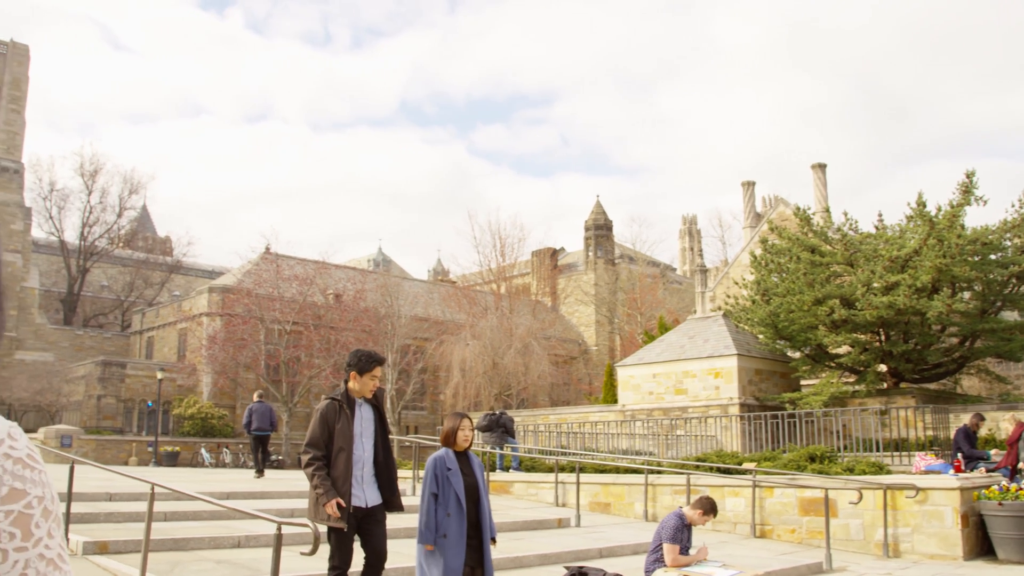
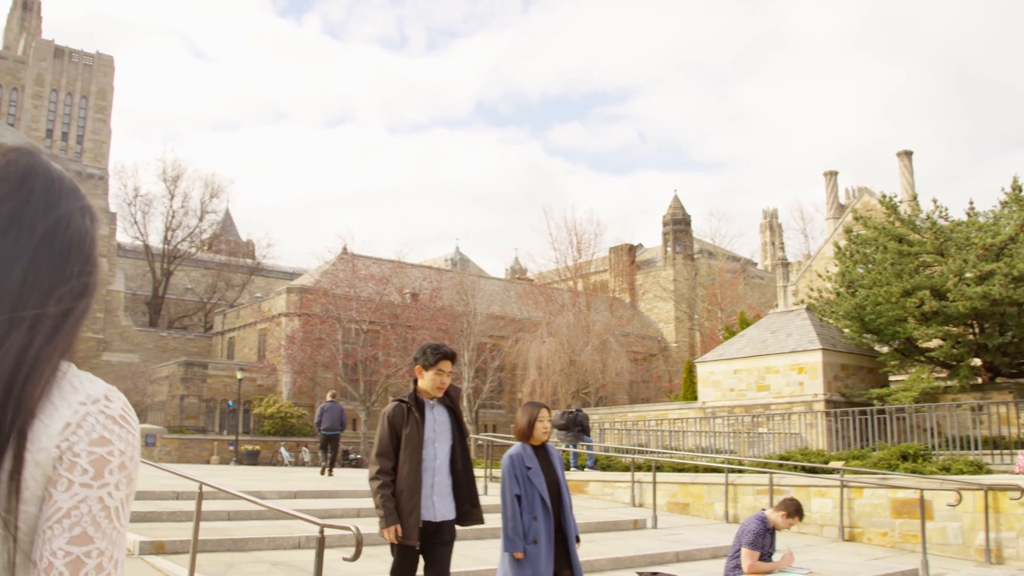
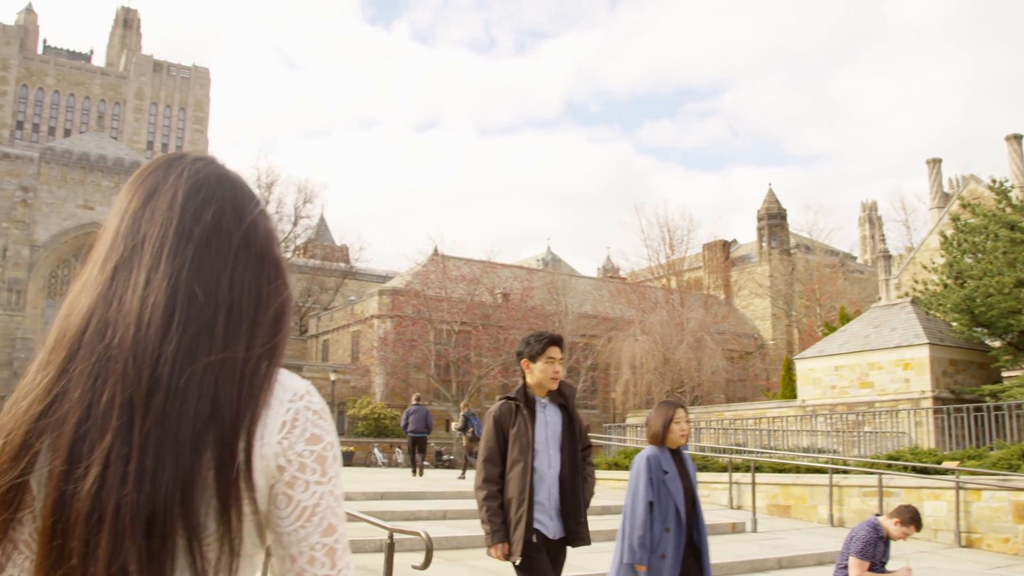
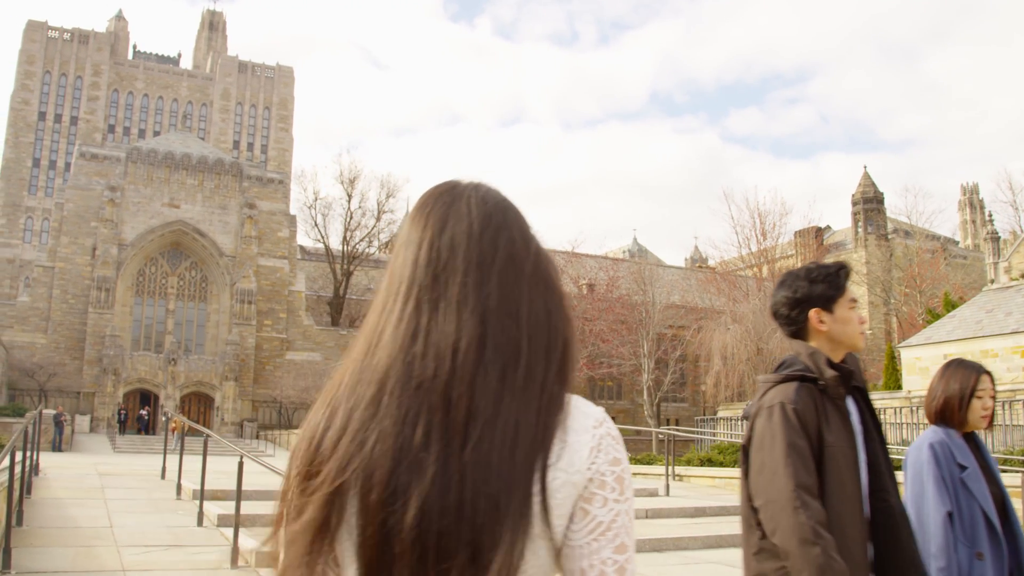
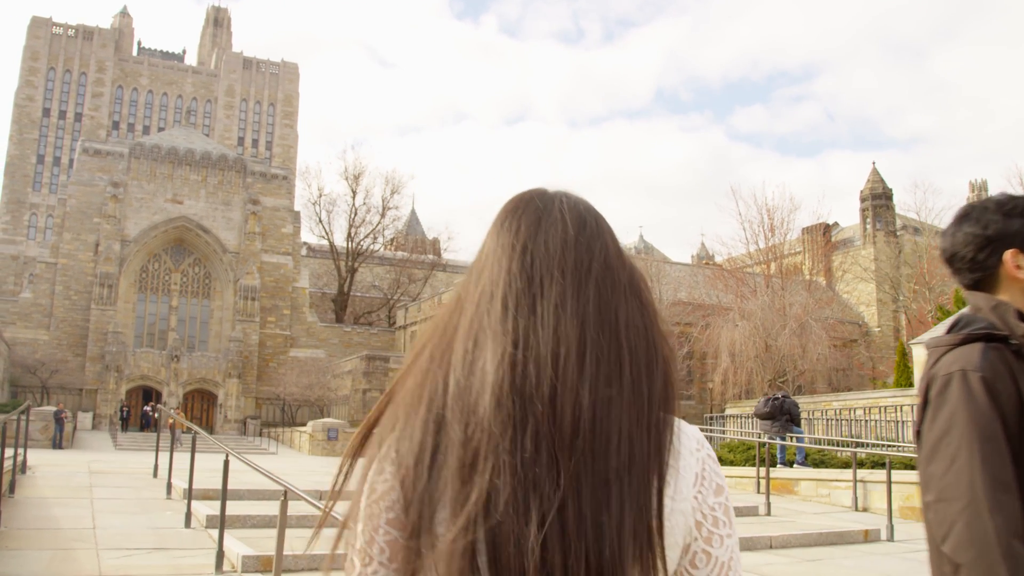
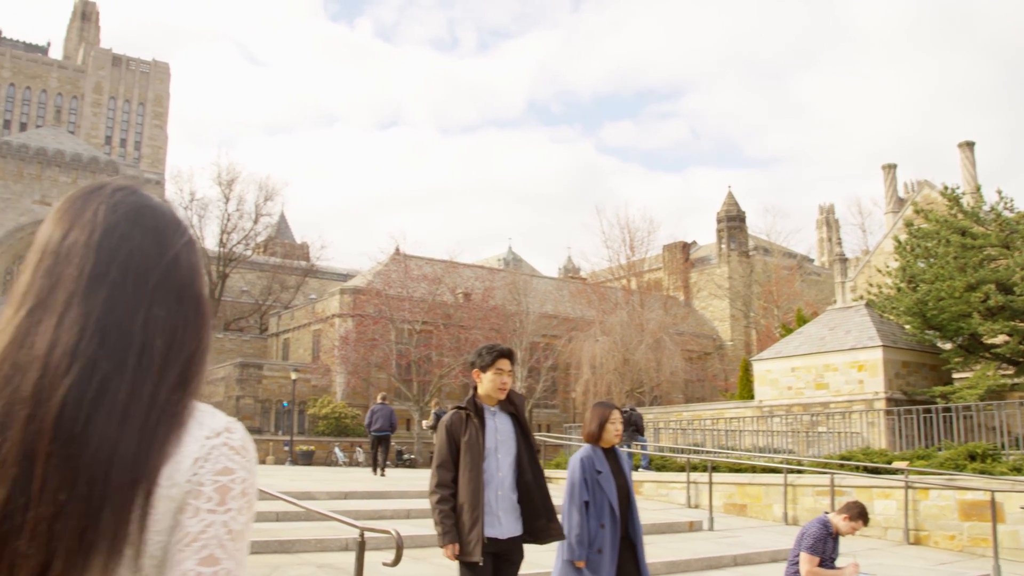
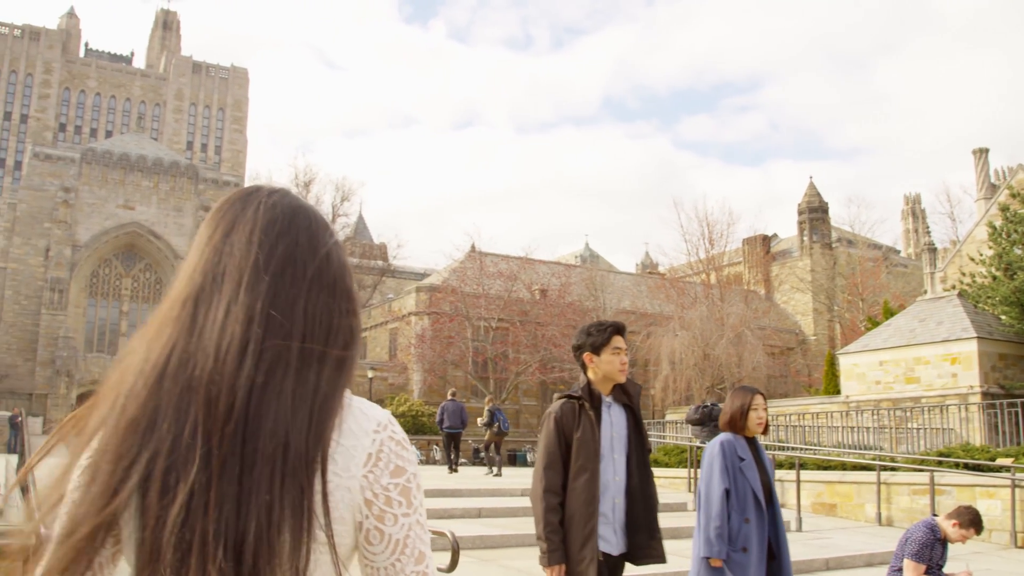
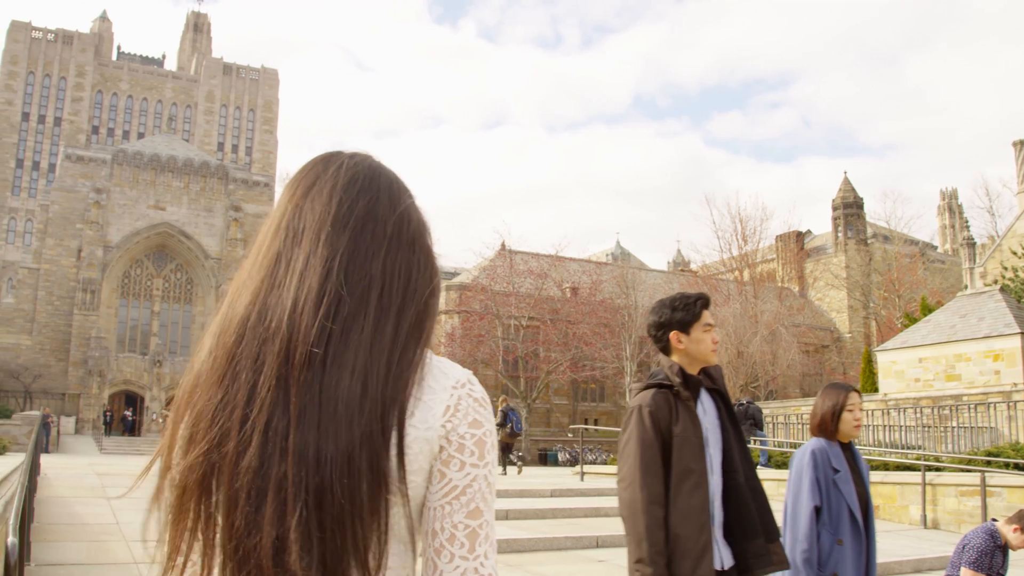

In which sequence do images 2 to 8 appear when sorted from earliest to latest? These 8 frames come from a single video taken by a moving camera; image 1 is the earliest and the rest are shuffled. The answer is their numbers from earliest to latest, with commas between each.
2, 6, 3, 7, 8, 4, 5
